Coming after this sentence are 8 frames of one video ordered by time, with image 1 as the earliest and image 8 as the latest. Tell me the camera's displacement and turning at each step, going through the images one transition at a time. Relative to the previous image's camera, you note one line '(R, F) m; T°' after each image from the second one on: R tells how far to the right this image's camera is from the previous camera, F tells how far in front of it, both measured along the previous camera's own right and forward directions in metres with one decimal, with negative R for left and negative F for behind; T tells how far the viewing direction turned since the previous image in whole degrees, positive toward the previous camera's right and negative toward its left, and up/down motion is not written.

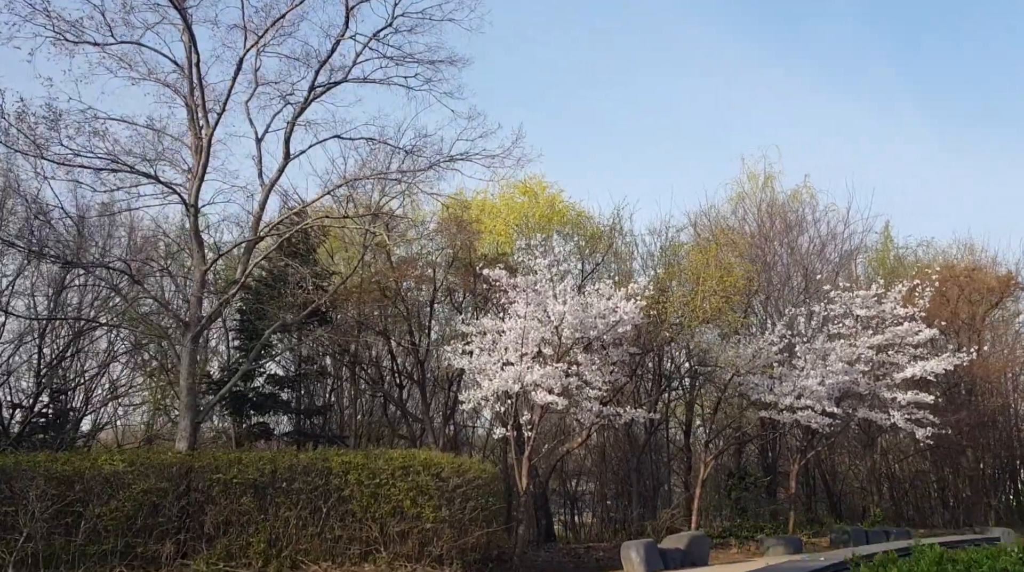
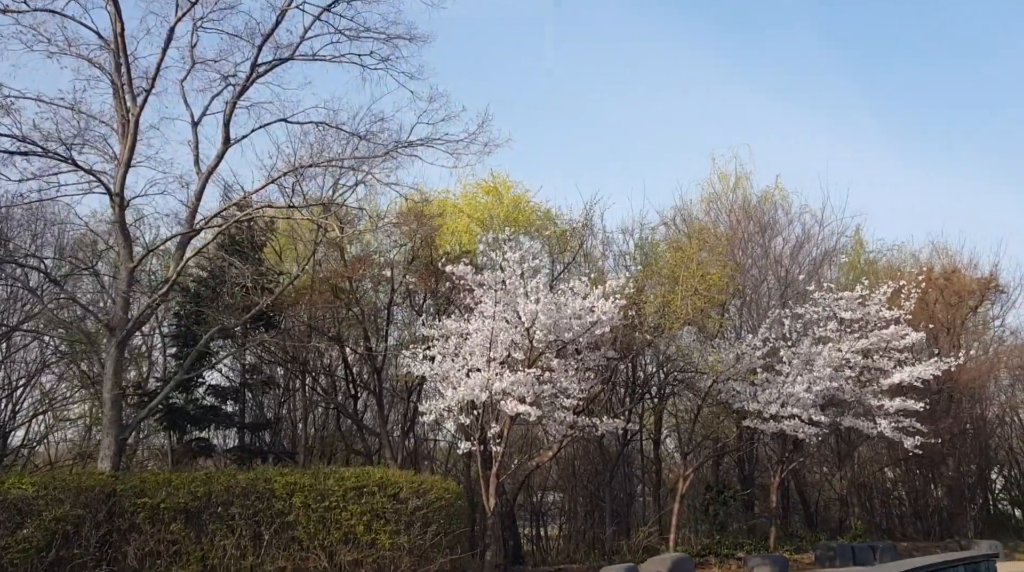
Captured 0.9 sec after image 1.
(-0.1, +1.7) m; +2°
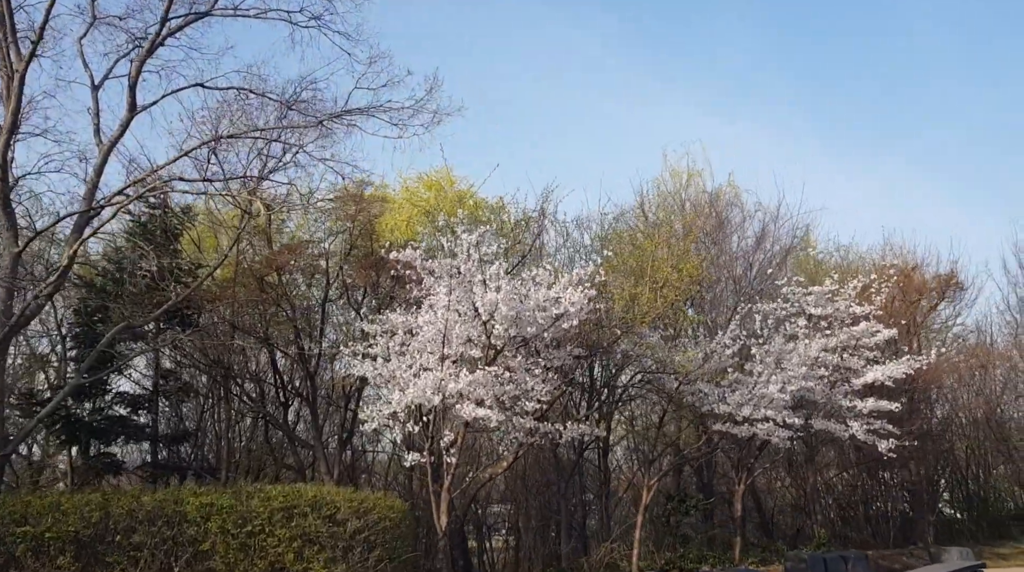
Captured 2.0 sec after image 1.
(-0.2, +2.0) m; +3°
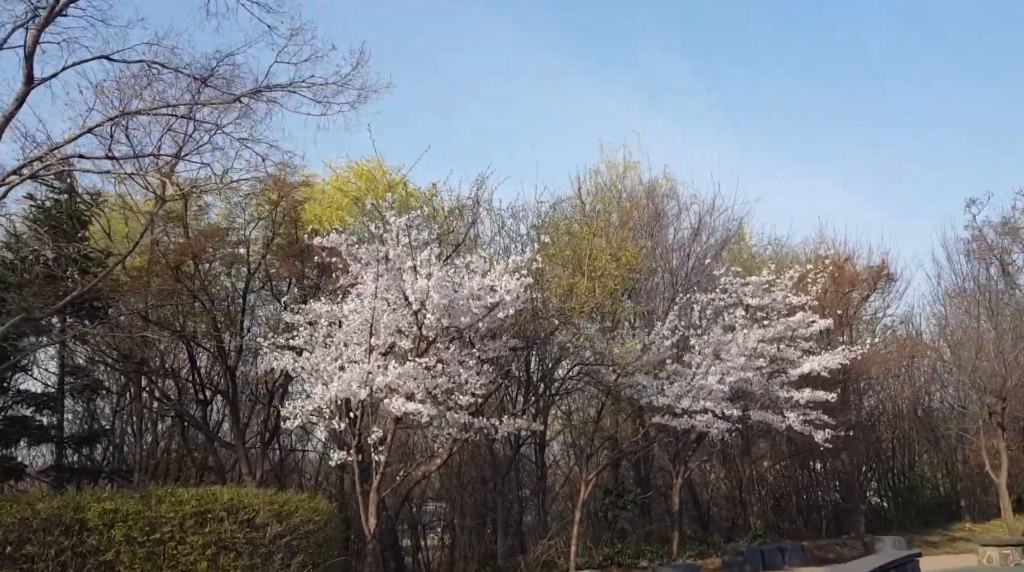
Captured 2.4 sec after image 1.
(0.0, +0.8) m; +3°
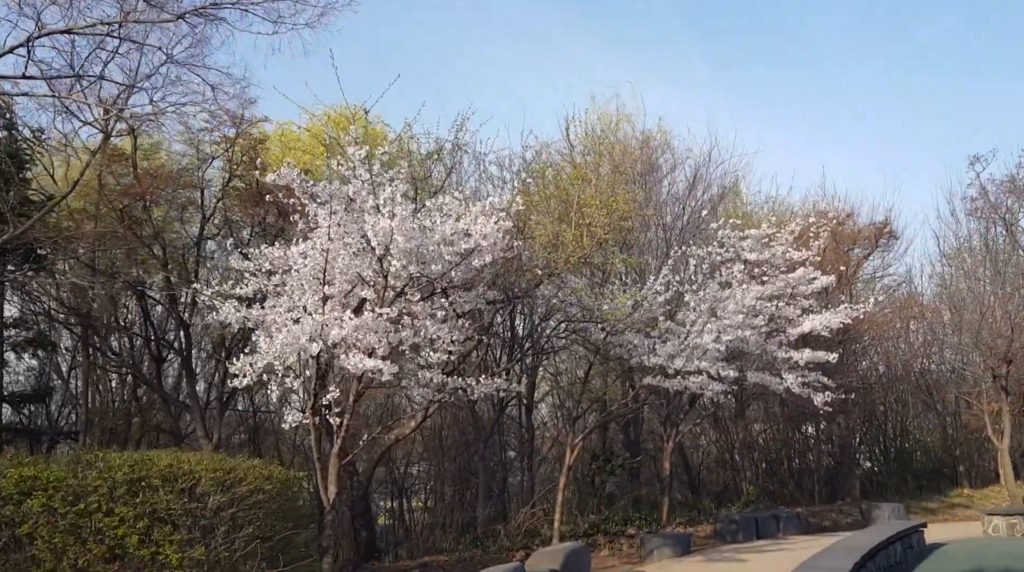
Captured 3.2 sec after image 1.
(+0.2, +1.3) m; 0°
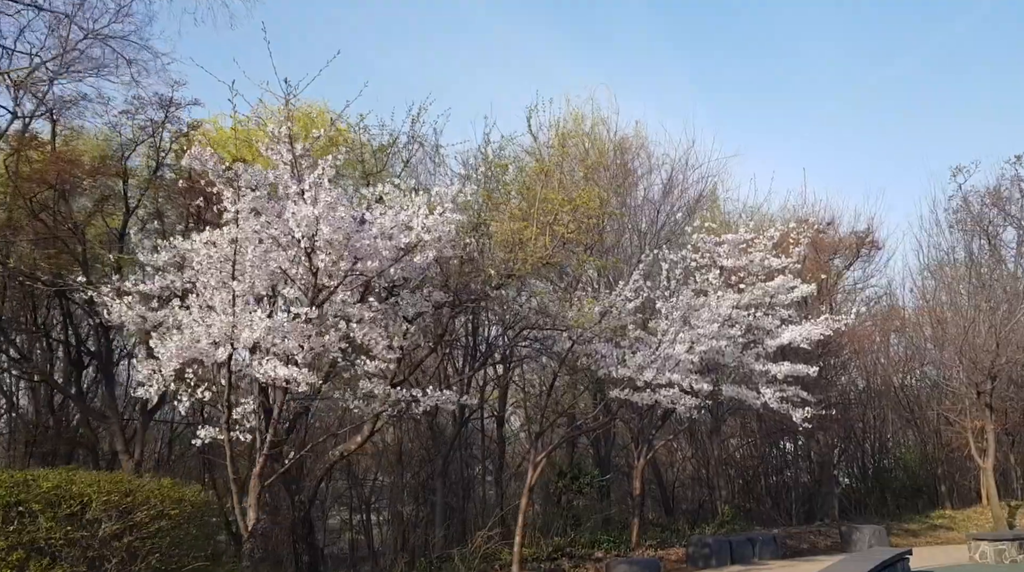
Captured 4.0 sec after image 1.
(+0.3, +1.3) m; +1°
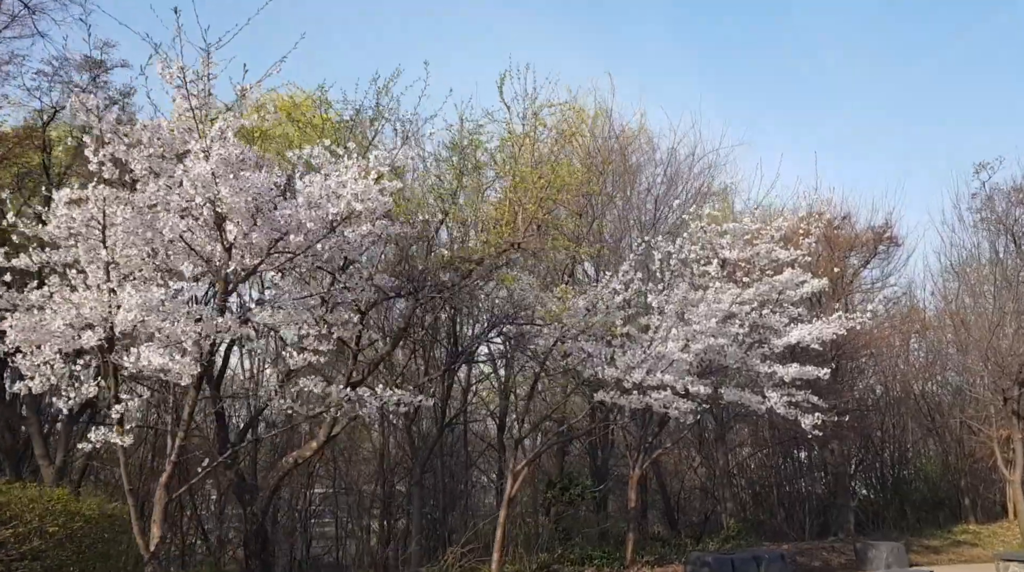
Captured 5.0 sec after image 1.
(+0.6, +1.6) m; -1°
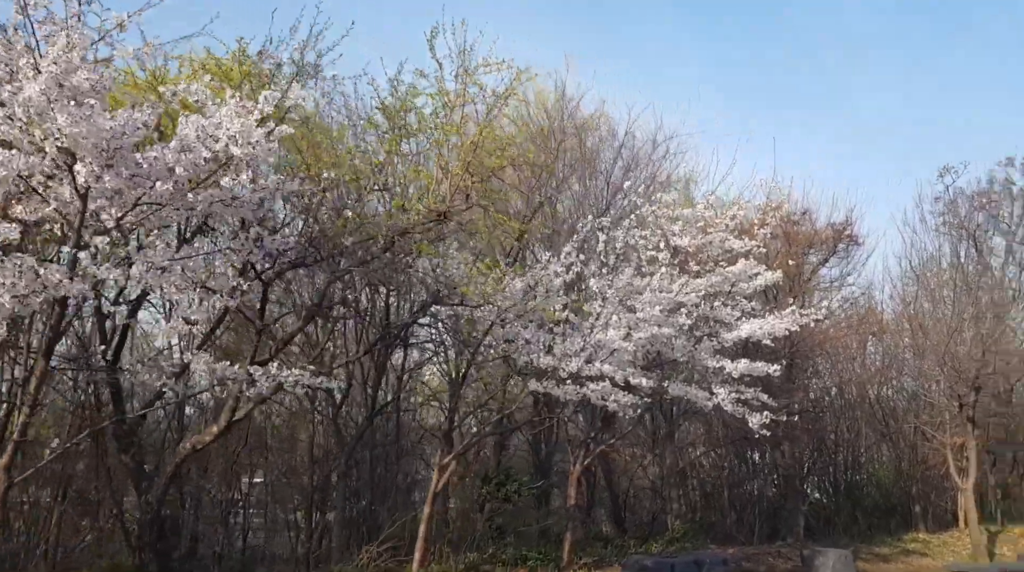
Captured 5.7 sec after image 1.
(+0.4, +1.1) m; +2°
